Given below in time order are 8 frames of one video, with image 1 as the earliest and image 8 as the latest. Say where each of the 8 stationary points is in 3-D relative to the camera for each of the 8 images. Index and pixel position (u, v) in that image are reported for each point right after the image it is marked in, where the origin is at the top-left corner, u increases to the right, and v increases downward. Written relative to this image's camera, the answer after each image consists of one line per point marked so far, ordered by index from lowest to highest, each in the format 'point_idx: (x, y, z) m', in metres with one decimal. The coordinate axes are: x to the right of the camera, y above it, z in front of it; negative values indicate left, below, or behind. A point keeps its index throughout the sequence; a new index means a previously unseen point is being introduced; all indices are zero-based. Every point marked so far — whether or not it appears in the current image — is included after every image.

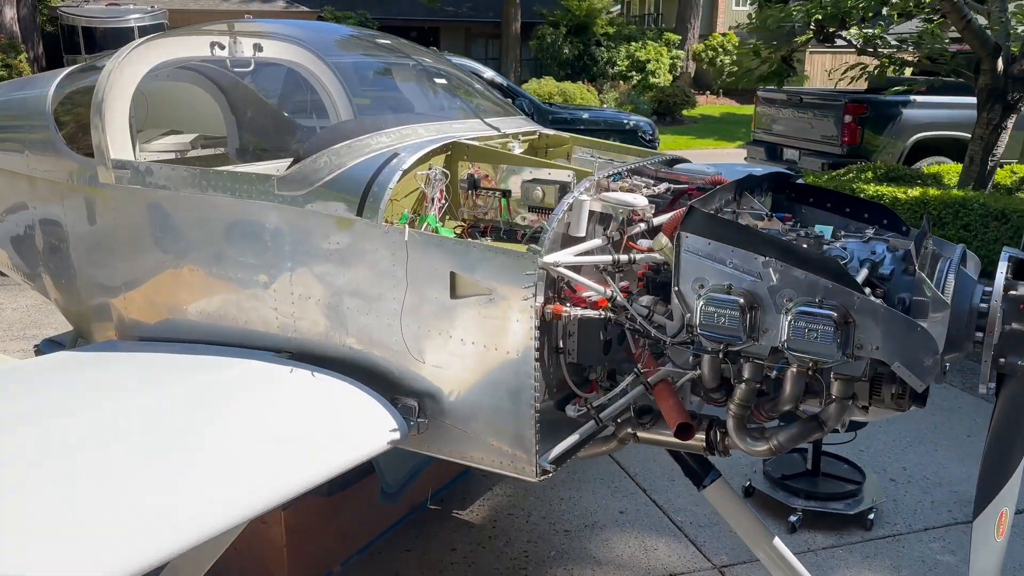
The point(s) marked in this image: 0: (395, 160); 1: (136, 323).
0: (-0.3, +0.4, +2.6) m
1: (-1.5, -0.1, +3.2) m
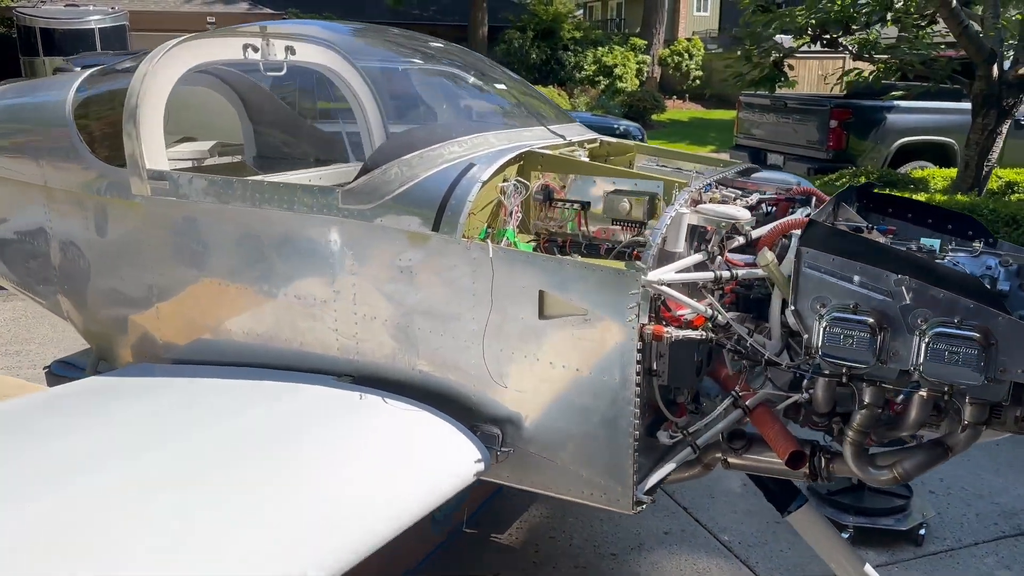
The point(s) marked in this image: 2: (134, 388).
0: (-0.1, +0.3, +2.5) m
1: (-1.2, -0.2, +3.0) m
2: (-1.2, -0.3, +2.7) m
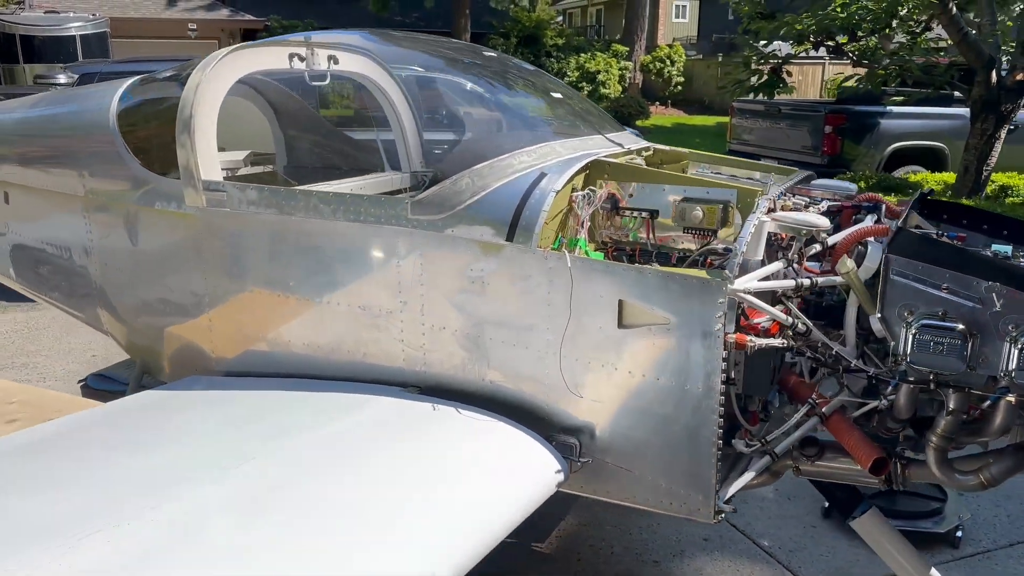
0: (+0.1, +0.3, +2.5) m
1: (-1.0, -0.2, +3.0) m
2: (-1.0, -0.4, +2.6) m
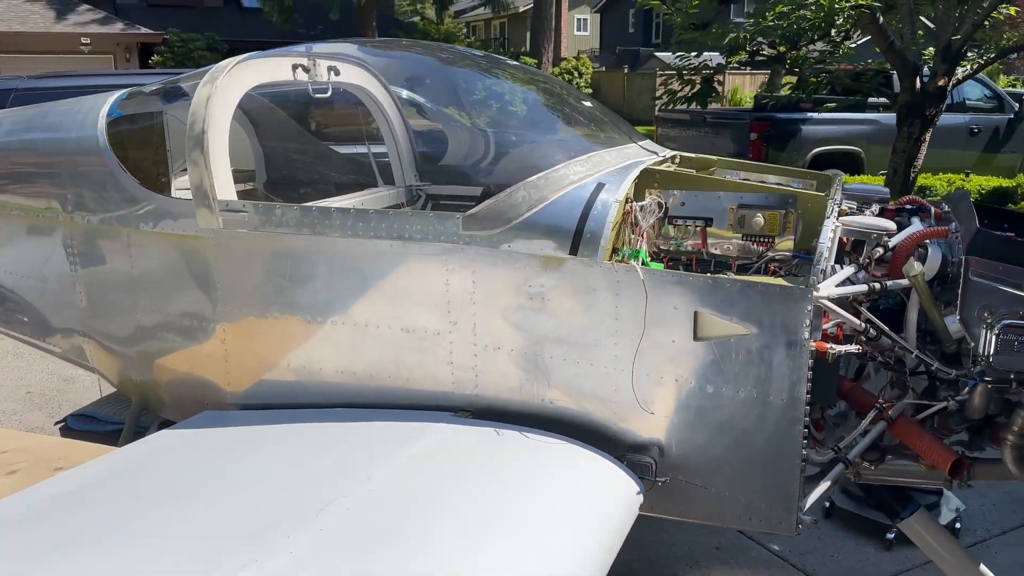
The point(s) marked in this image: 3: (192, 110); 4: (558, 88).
0: (+0.3, +0.3, +2.4) m
1: (-0.9, -0.3, +2.8) m
2: (-0.8, -0.4, +2.4) m
3: (-1.0, +0.6, +2.7) m
4: (+0.2, +0.8, +3.2) m
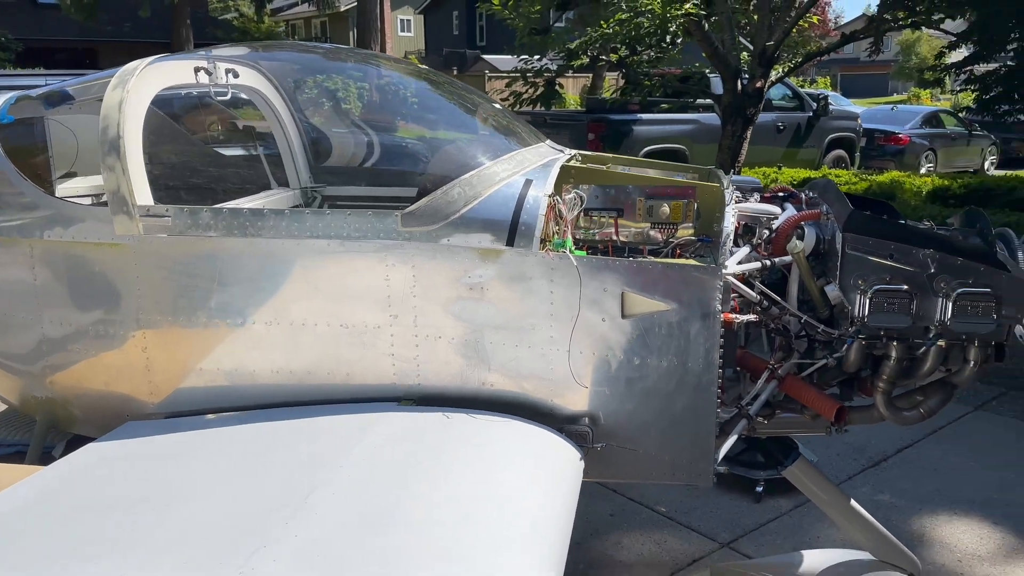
0: (+0.1, +0.3, +2.6) m
1: (-1.2, -0.4, +2.7) m
2: (-1.0, -0.5, +2.4) m
3: (-1.3, +0.5, +2.6) m
4: (-0.2, +0.8, +3.4) m
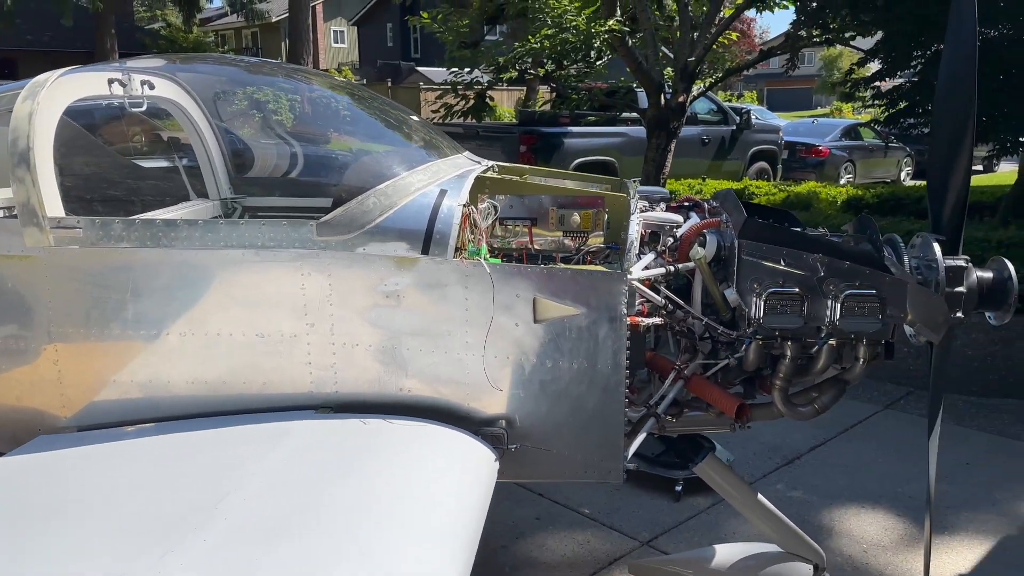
0: (-0.2, +0.3, +2.7) m
1: (-1.4, -0.4, +2.7) m
2: (-1.2, -0.5, +2.4) m
3: (-1.6, +0.5, +2.6) m
4: (-0.6, +0.8, +3.4) m
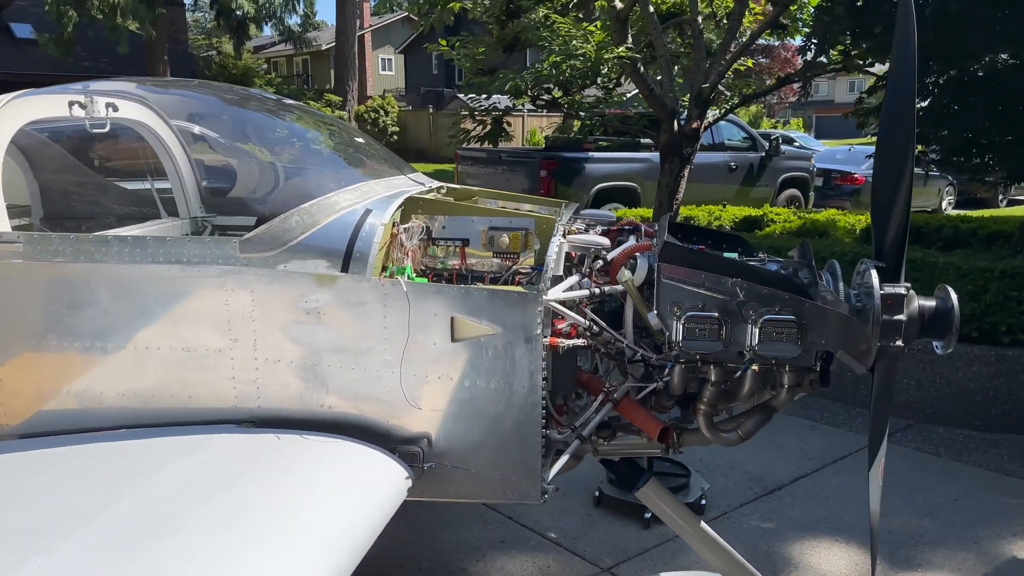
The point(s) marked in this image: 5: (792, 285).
0: (-0.5, +0.2, +2.7) m
1: (-1.7, -0.4, +2.8) m
2: (-1.5, -0.5, +2.5) m
3: (-1.8, +0.5, +2.7) m
4: (-0.8, +0.7, +3.5) m
5: (+0.9, 0.0, +2.6) m
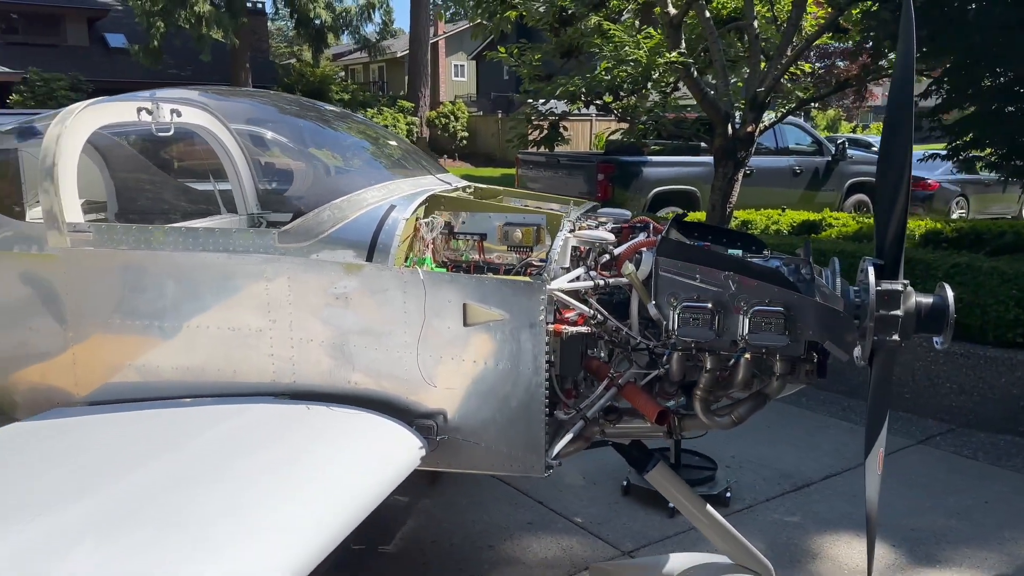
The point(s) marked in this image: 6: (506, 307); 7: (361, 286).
0: (-0.4, +0.3, +3.0) m
1: (-1.6, -0.4, +3.2) m
2: (-1.5, -0.5, +2.8) m
3: (-1.7, +0.5, +3.1) m
4: (-0.6, +0.7, +3.8) m
5: (+0.9, 0.0, +2.8) m
6: (0.0, -0.1, +2.8) m
7: (-0.5, 0.0, +2.9) m
